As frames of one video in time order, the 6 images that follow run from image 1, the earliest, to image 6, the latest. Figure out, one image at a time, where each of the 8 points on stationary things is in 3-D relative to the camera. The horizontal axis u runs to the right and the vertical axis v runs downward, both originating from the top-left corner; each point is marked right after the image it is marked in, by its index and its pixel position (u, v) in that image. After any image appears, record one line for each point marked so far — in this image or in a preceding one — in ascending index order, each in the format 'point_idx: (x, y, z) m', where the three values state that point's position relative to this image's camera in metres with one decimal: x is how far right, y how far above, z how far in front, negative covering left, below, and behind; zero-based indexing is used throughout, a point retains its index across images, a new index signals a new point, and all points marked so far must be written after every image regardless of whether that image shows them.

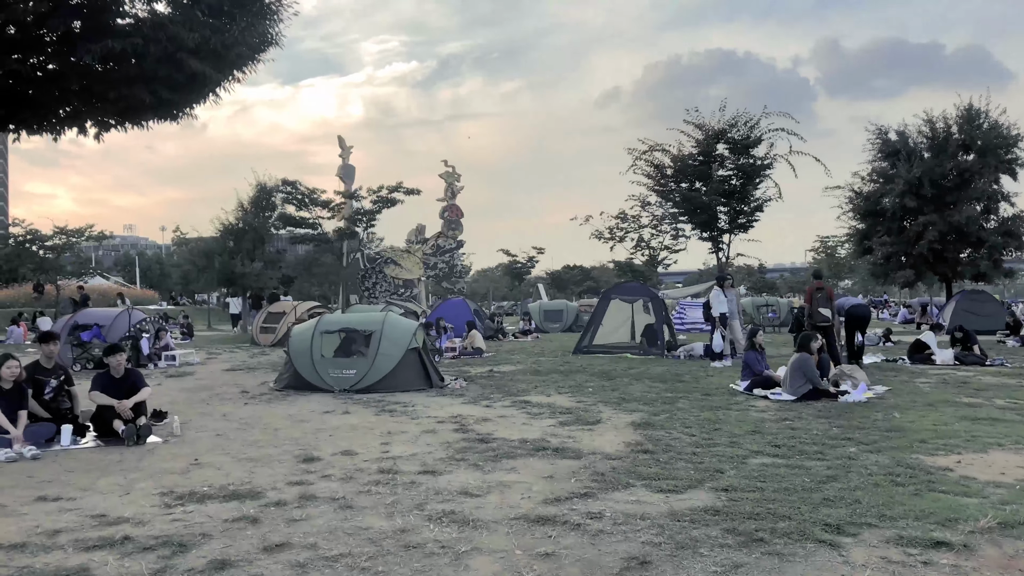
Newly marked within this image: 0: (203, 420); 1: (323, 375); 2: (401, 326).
0: (-3.8, -1.7, +10.3) m
1: (-3.0, -1.4, +13.3) m
2: (-1.9, -0.6, +13.8) m
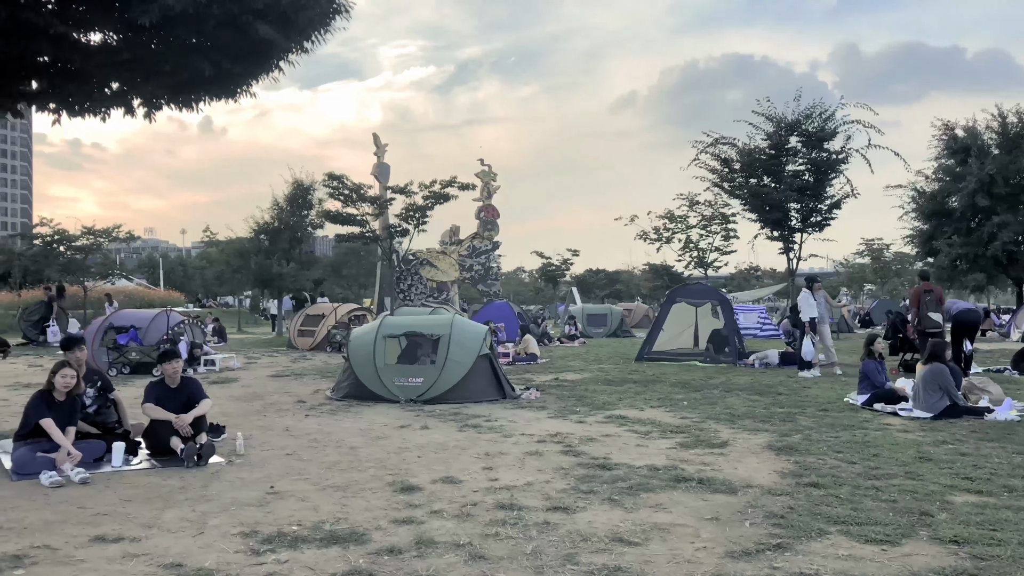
0: (-2.7, -1.6, +9.1) m
1: (-1.8, -1.4, +12.0) m
2: (-0.6, -0.6, +12.5) m
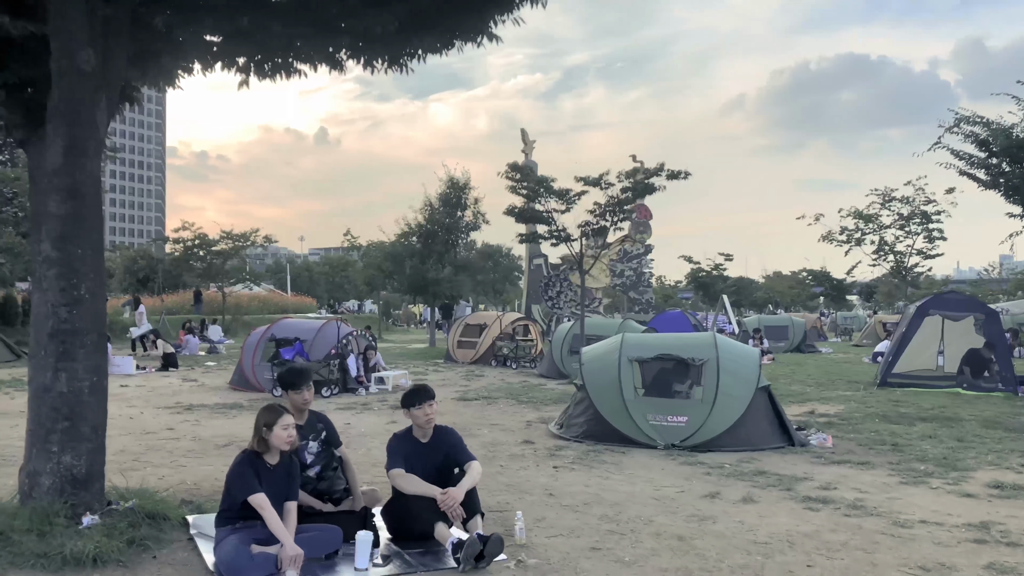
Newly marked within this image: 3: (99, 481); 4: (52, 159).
0: (+0.2, -1.7, +6.4) m
1: (+1.4, -1.5, +9.3) m
2: (+2.7, -0.8, +9.6) m
3: (-2.8, -1.3, +5.5) m
4: (-3.0, +0.9, +5.5) m
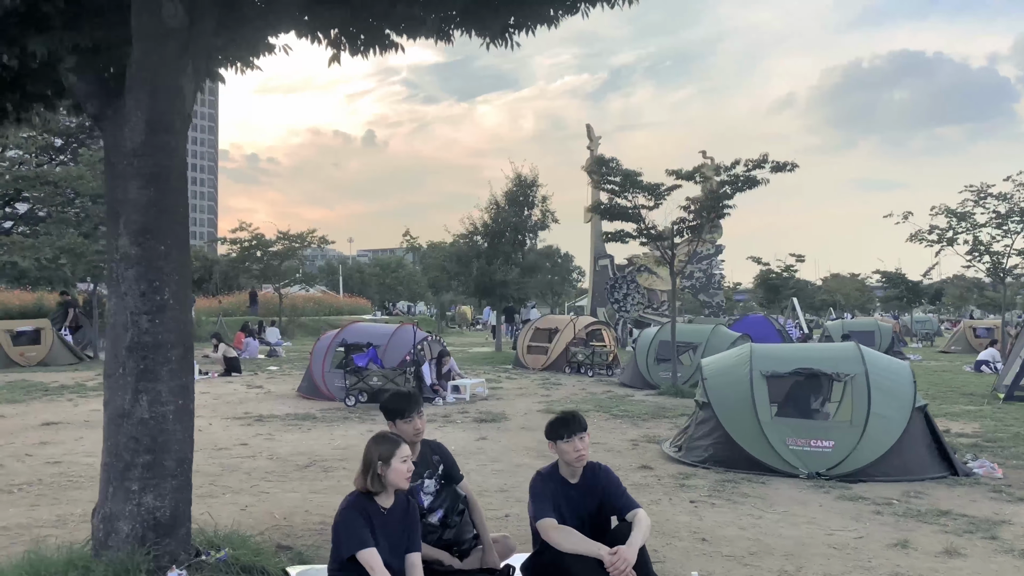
0: (+1.2, -1.8, +5.3) m
1: (+2.6, -1.6, +8.1) m
2: (+3.8, -0.8, +8.4) m
3: (-1.8, -1.3, +4.6) m
4: (-2.1, +0.8, +4.5) m
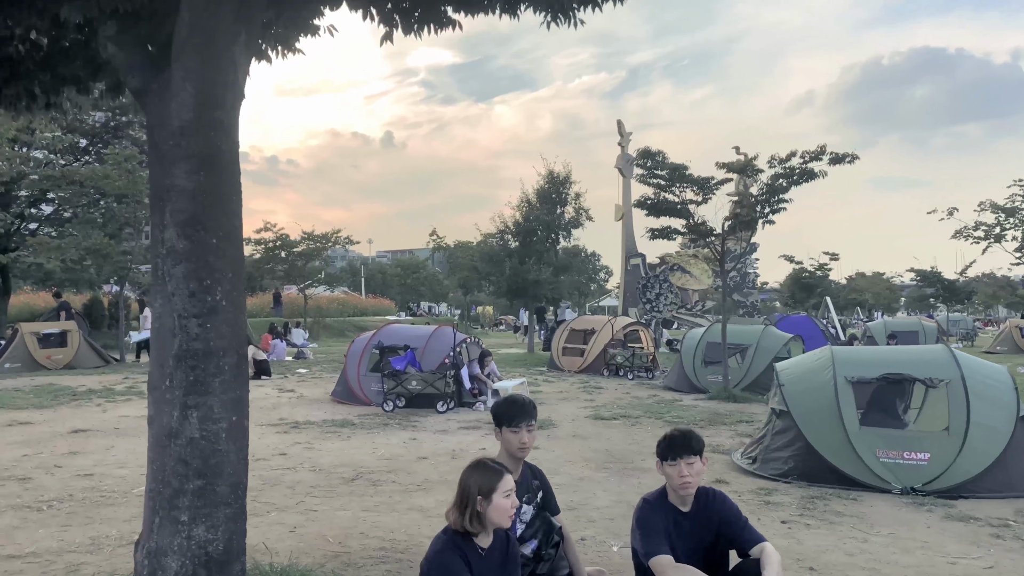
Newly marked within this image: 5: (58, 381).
0: (+1.7, -1.7, +4.6) m
1: (+3.2, -1.5, +7.4) m
2: (+4.4, -0.8, +7.6) m
3: (-1.3, -1.3, +4.0) m
4: (-1.6, +0.8, +3.9) m
5: (-9.2, -1.9, +16.7) m
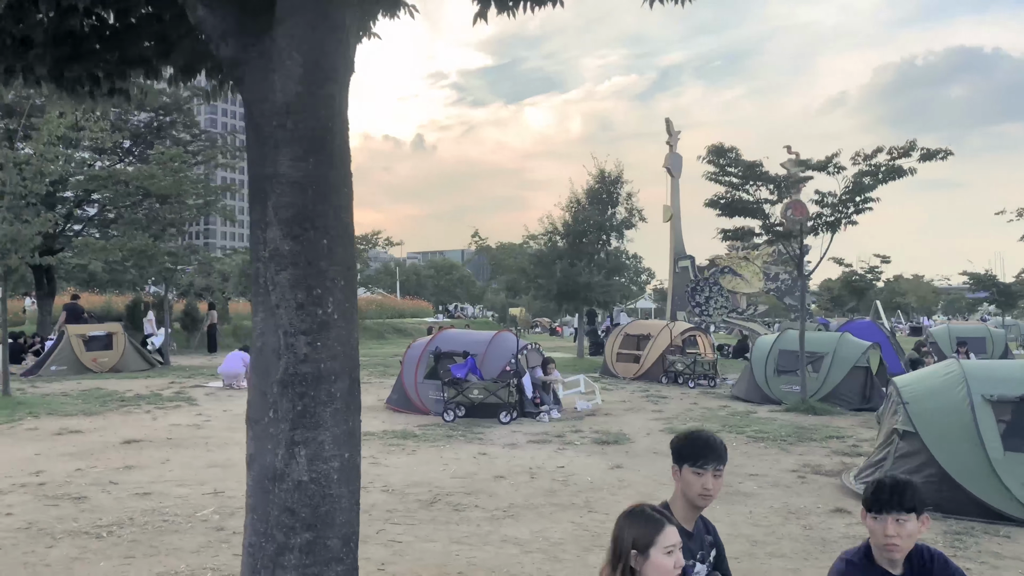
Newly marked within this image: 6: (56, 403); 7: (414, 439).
0: (+2.4, -1.8, +3.8) m
1: (+3.9, -1.6, +6.5) m
2: (+5.2, -0.9, +6.7) m
3: (-0.6, -1.3, +3.3) m
4: (-0.9, +0.8, +3.3) m
5: (-8.0, -1.9, +16.3) m
6: (-7.4, -1.9, +13.5) m
7: (-1.3, -2.0, +10.7) m
